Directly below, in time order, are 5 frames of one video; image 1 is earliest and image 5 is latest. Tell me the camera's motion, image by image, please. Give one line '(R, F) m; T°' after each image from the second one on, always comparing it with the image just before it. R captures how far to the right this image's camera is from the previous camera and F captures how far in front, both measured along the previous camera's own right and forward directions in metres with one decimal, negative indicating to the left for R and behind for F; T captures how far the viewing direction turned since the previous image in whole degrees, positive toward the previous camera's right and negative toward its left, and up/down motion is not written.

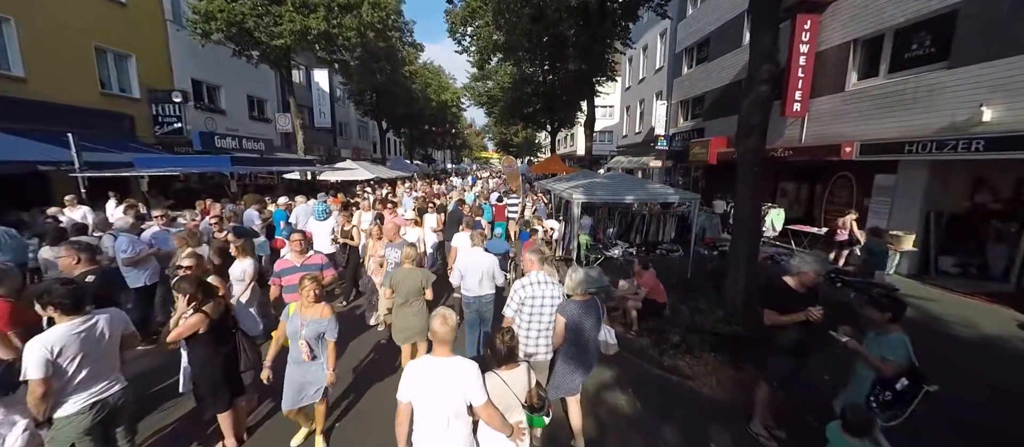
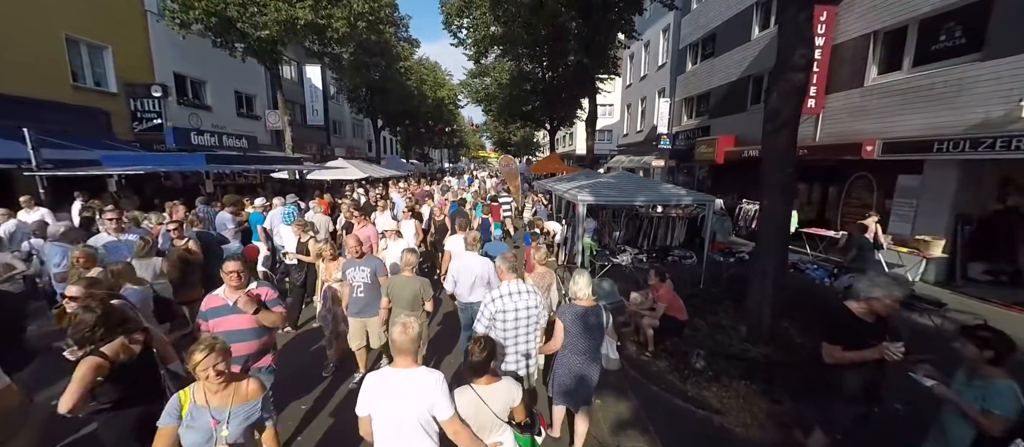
(0.0, +0.7) m; 0°
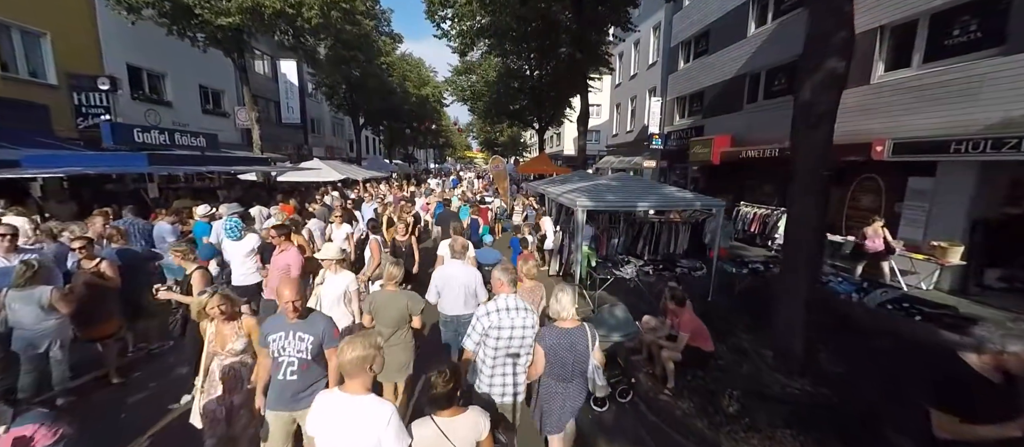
(-0.1, +0.8) m; +2°
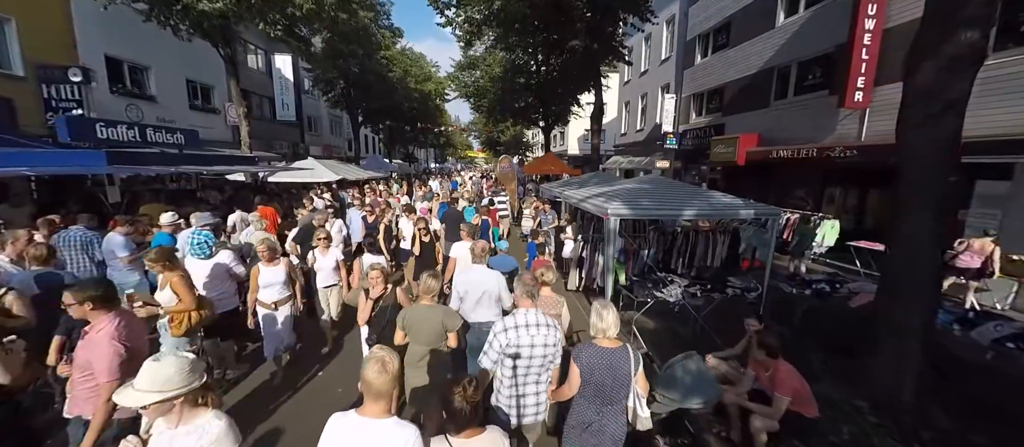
(-0.3, +1.0) m; 0°
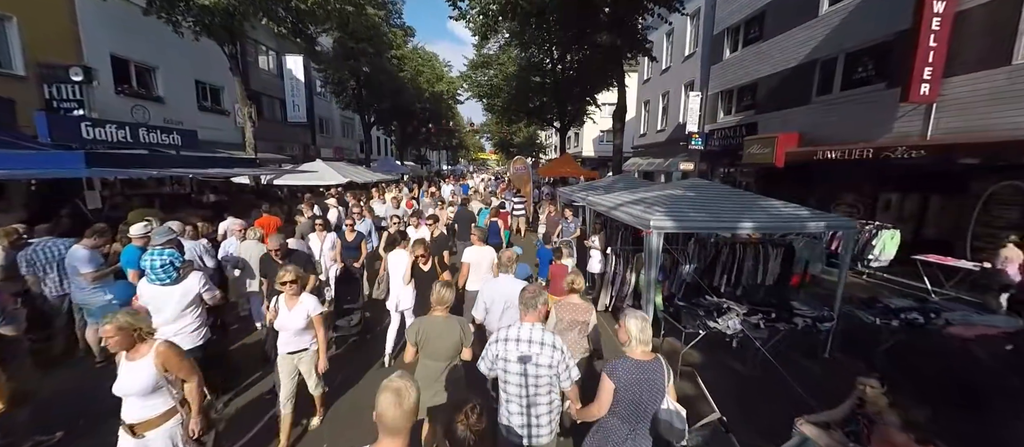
(-0.1, +0.8) m; -2°
